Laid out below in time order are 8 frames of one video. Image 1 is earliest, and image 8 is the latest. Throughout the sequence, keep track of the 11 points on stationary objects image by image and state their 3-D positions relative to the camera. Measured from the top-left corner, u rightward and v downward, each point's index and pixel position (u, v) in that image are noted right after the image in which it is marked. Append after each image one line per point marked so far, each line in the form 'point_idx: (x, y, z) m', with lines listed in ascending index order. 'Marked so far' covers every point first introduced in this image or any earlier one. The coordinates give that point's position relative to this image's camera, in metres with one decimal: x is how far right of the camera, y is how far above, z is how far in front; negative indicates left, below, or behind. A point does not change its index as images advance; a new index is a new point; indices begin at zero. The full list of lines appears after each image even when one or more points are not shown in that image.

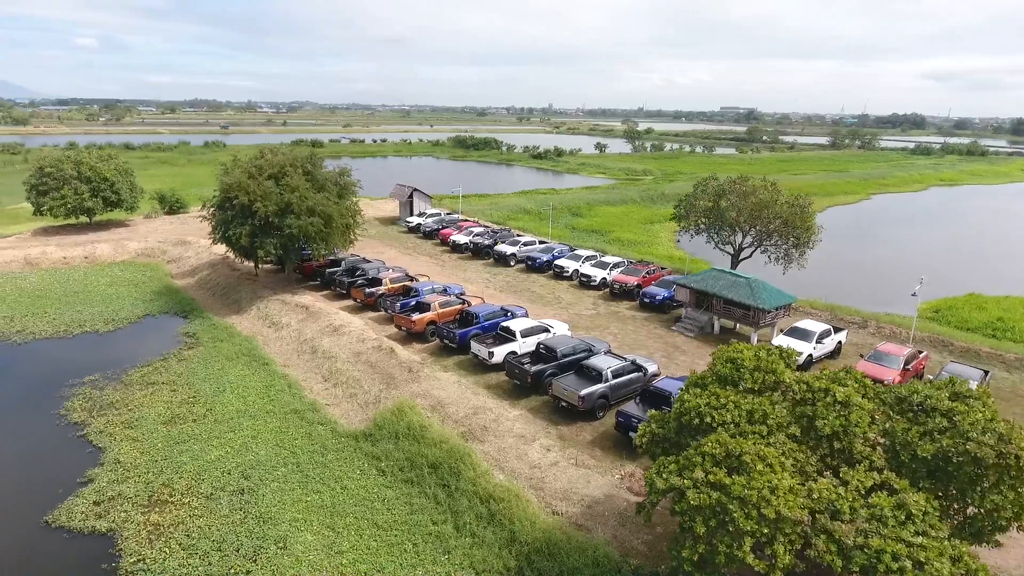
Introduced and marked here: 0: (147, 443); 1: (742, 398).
0: (-10.6, -4.5, +18.3) m
1: (+3.9, -1.8, +11.0) m
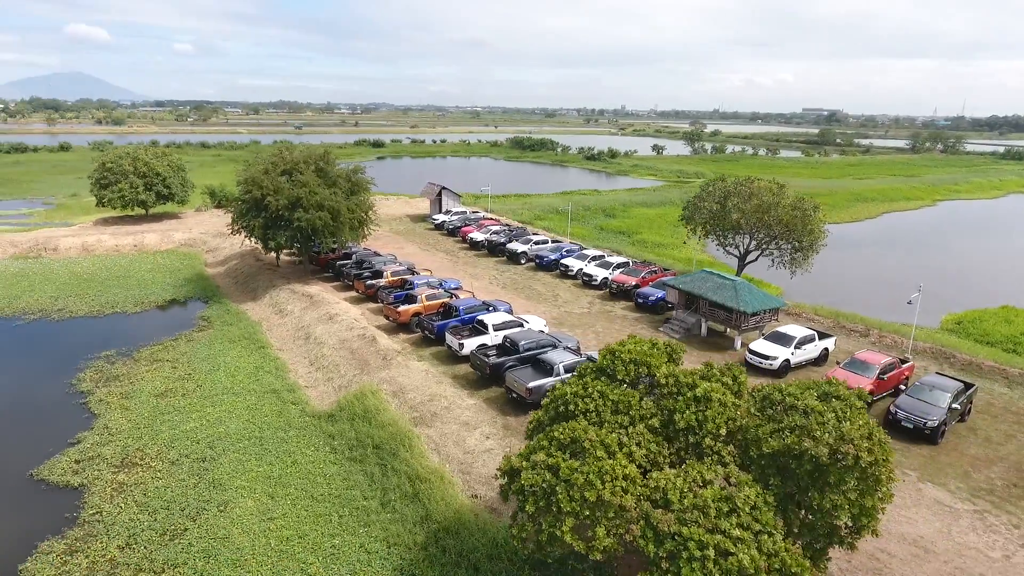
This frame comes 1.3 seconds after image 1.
0: (-11.9, -3.9, +20.1) m
1: (+1.7, -1.7, +11.3) m
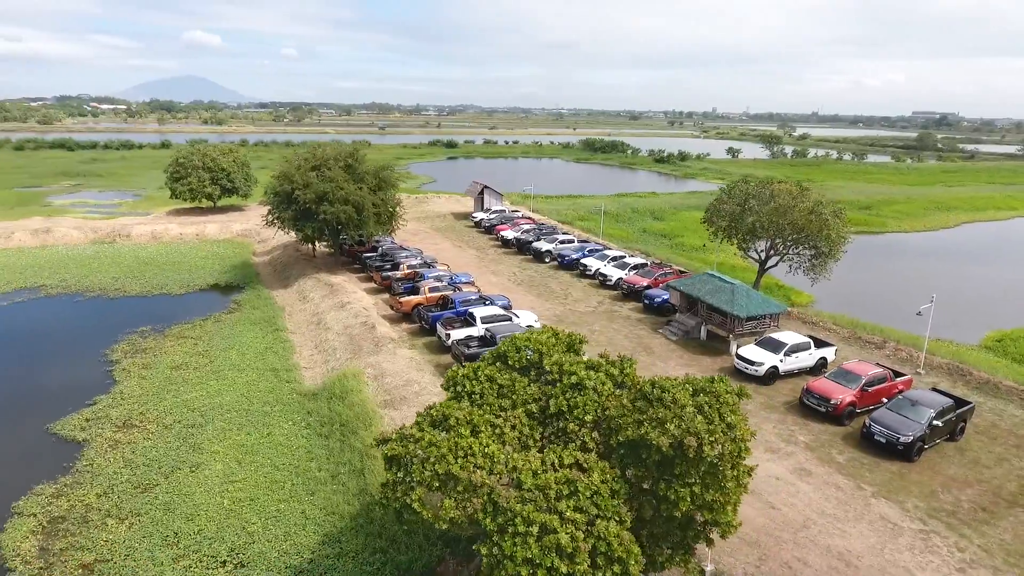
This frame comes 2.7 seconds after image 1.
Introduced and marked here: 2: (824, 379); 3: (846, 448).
0: (-12.7, -3.3, +22.3) m
1: (-0.2, -1.5, +11.7) m
2: (+9.7, -2.8, +19.8) m
3: (+9.2, -4.4, +17.6) m
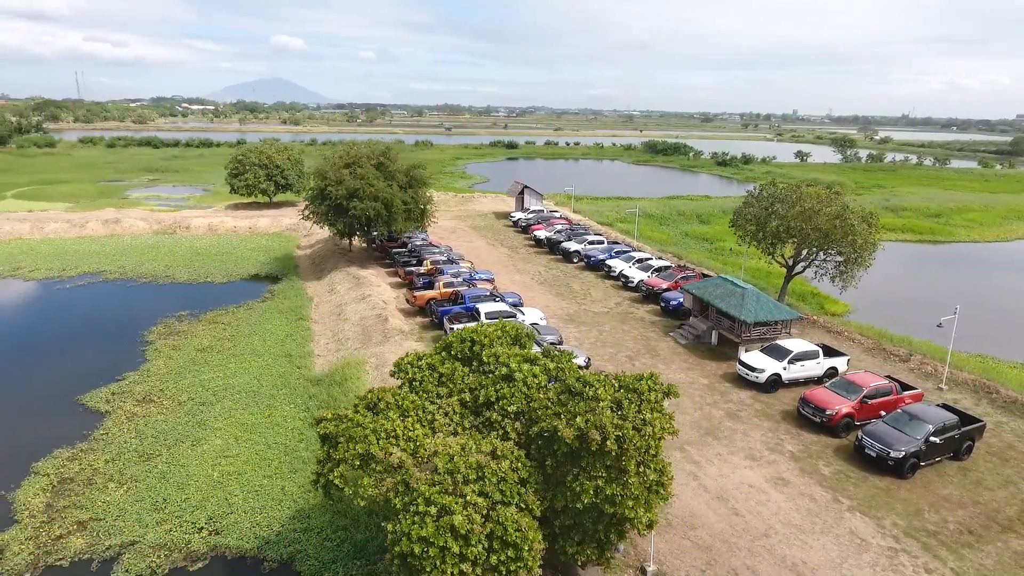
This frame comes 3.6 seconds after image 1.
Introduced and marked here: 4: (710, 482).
0: (-12.7, -2.8, +23.9) m
1: (-1.3, -1.4, +12.1) m
2: (+9.4, -3.0, +19.1) m
3: (+8.6, -4.6, +16.9) m
4: (+4.8, -4.8, +15.5) m
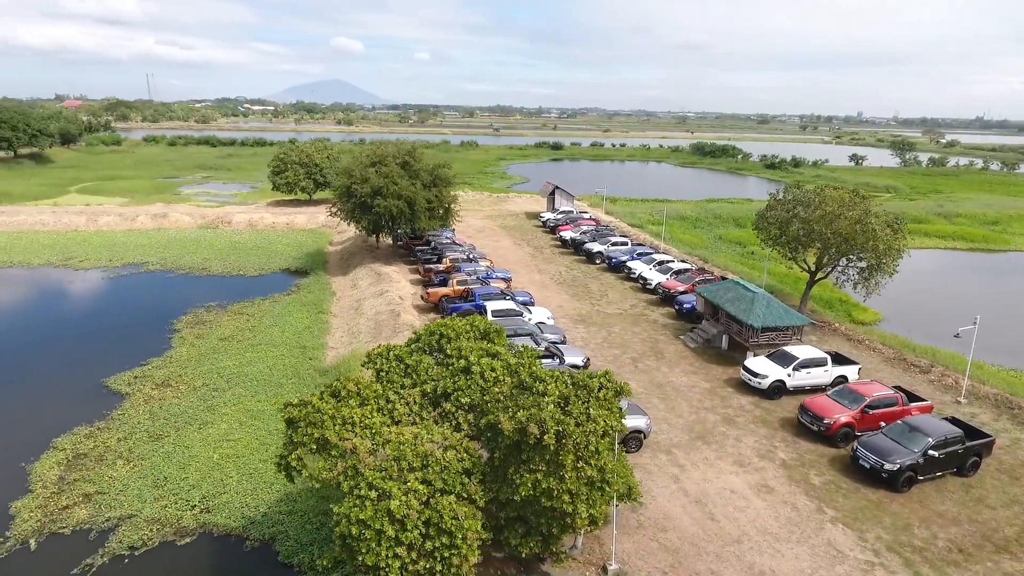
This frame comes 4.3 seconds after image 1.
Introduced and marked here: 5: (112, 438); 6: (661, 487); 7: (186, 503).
0: (-12.4, -2.4, +25.1) m
1: (-2.0, -1.3, +12.5) m
2: (+9.2, -3.2, +18.6) m
3: (+8.2, -4.7, +16.5) m
4: (+4.3, -4.8, +15.4) m
5: (-11.6, -4.3, +18.4) m
6: (+3.6, -4.8, +15.3) m
7: (-8.0, -5.3, +15.5) m
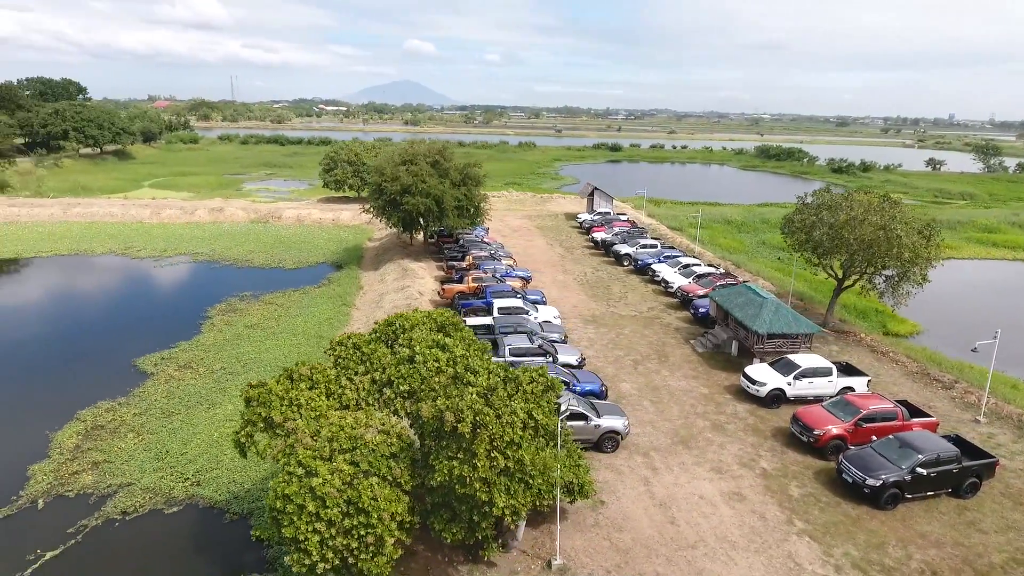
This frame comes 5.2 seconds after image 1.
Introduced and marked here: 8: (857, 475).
0: (-12.1, -2.0, +26.6) m
1: (-2.9, -1.1, +13.0) m
2: (+8.7, -3.4, +17.9) m
3: (+7.5, -4.9, +15.9) m
4: (+3.5, -4.8, +15.2) m
5: (-12.0, -3.9, +19.8) m
6: (+2.8, -4.8, +15.2) m
7: (-8.7, -4.9, +16.6) m
8: (+8.3, -4.5, +15.2) m
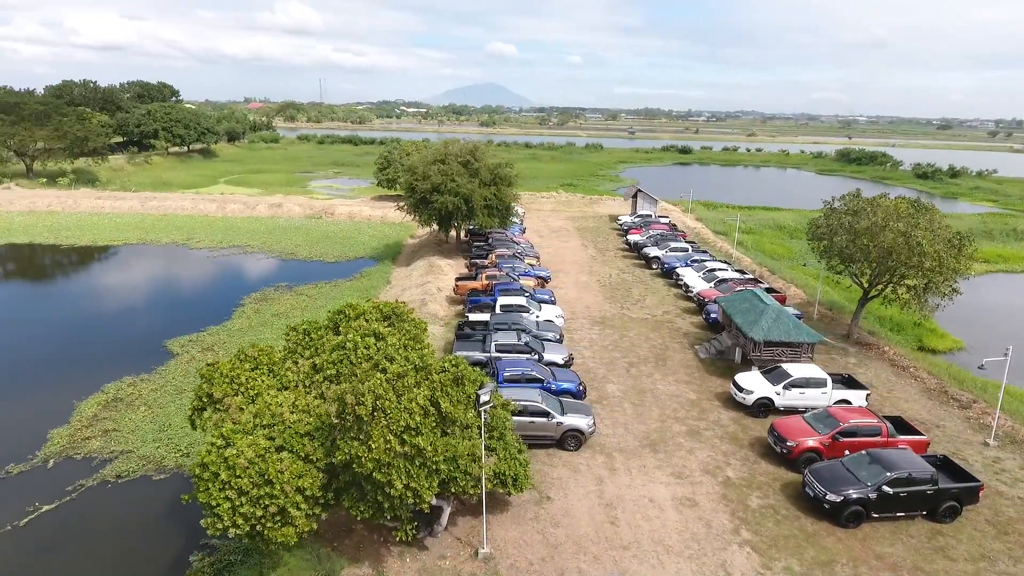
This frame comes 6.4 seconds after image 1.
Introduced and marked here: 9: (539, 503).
0: (-11.7, -1.5, +28.4) m
1: (-4.2, -0.9, +13.7) m
2: (+7.9, -3.6, +17.3) m
3: (+6.4, -5.0, +15.4) m
4: (+2.4, -4.8, +15.2) m
5: (-12.5, -3.4, +21.6) m
6: (+1.6, -4.8, +15.3) m
7: (-9.6, -4.5, +18.0) m
8: (+7.1, -4.7, +14.6) m
9: (+0.6, -4.9, +14.6) m
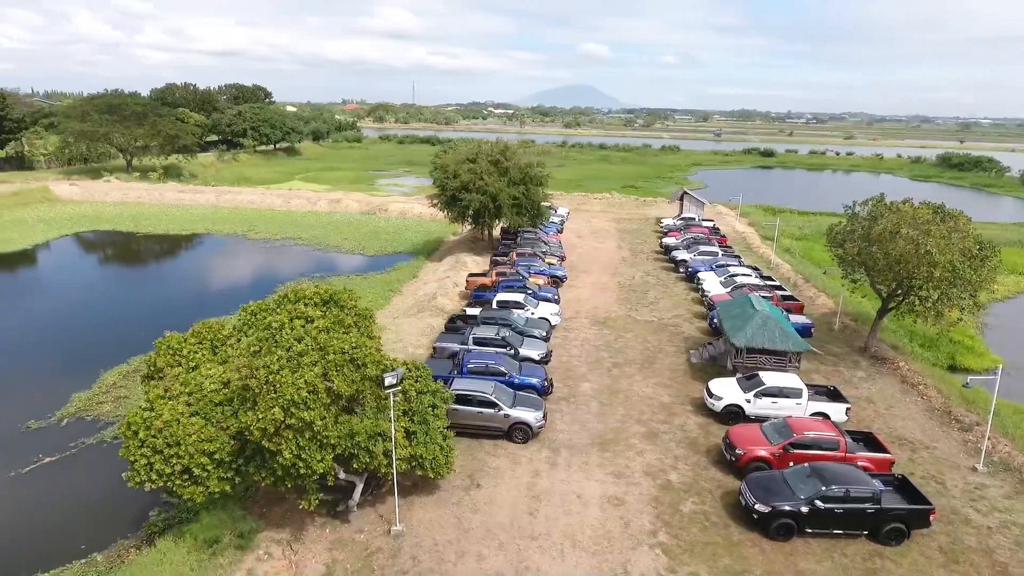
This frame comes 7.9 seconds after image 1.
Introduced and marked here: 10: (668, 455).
0: (-11.2, -0.9, +30.4) m
1: (-5.7, -0.5, +14.8) m
2: (+6.6, -3.7, +16.7) m
3: (+4.8, -5.1, +15.1) m
4: (+0.8, -4.7, +15.4) m
5: (-13.0, -2.8, +23.8) m
6: (0.0, -4.7, +15.6) m
7: (-10.7, -4.0, +19.8) m
8: (+5.4, -4.7, +14.2) m
9: (-1.1, -4.8, +15.0) m
10: (+4.2, -4.5, +16.9) m
